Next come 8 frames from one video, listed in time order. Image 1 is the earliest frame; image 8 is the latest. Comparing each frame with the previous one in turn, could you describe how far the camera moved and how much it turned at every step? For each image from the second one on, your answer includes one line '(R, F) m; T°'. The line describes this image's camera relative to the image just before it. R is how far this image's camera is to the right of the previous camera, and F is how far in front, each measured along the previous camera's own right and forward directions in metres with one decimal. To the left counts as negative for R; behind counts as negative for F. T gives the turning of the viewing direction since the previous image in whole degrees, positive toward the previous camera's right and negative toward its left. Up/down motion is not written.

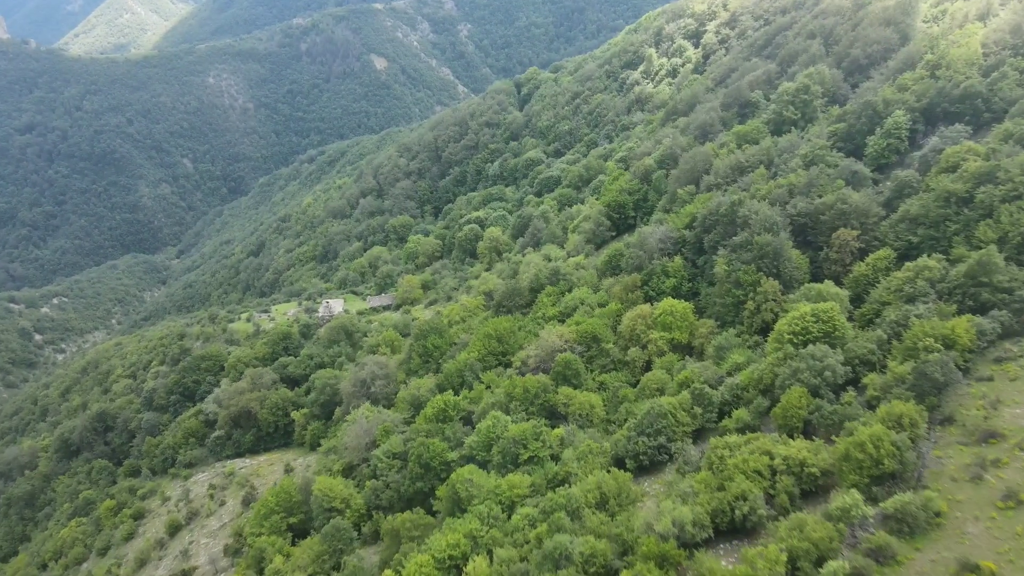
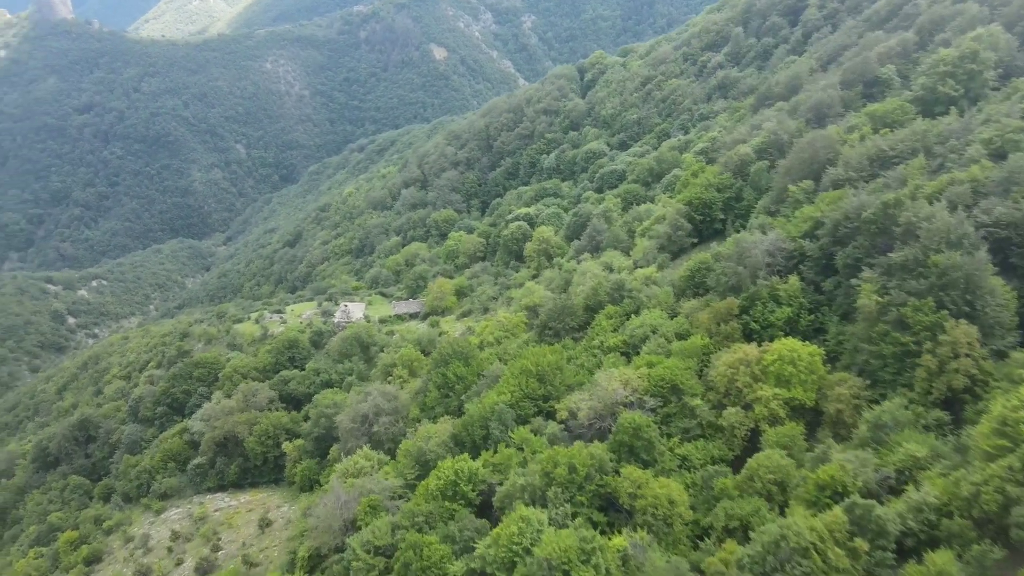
(+0.1, +9.4) m; -4°
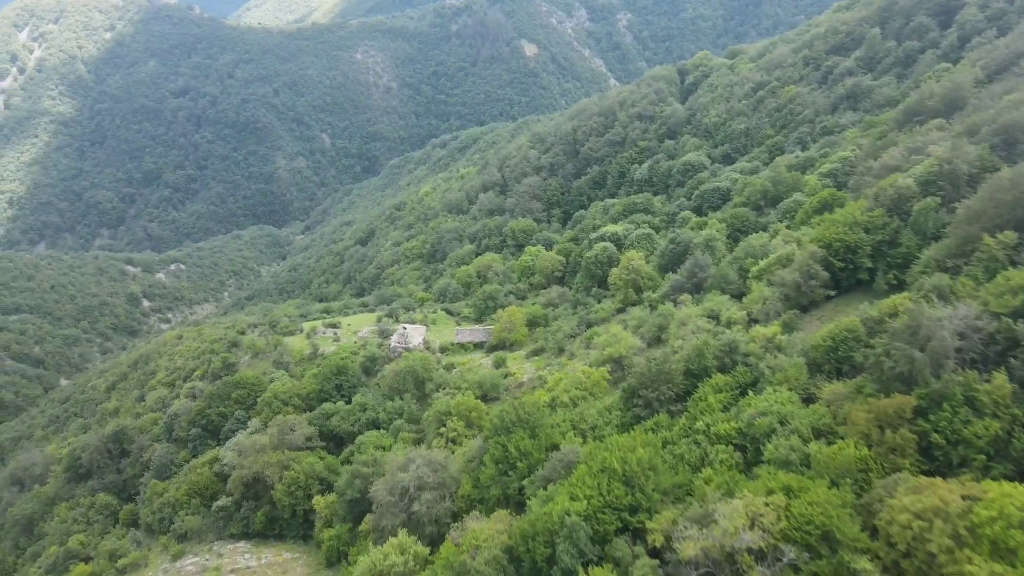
(-0.4, +6.4) m; -6°
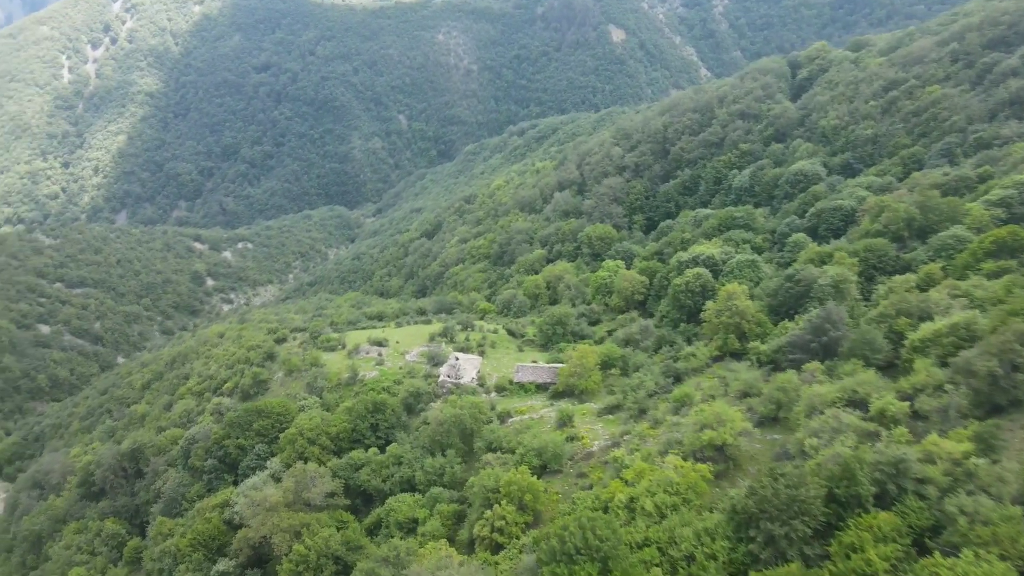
(-0.3, +7.0) m; -5°
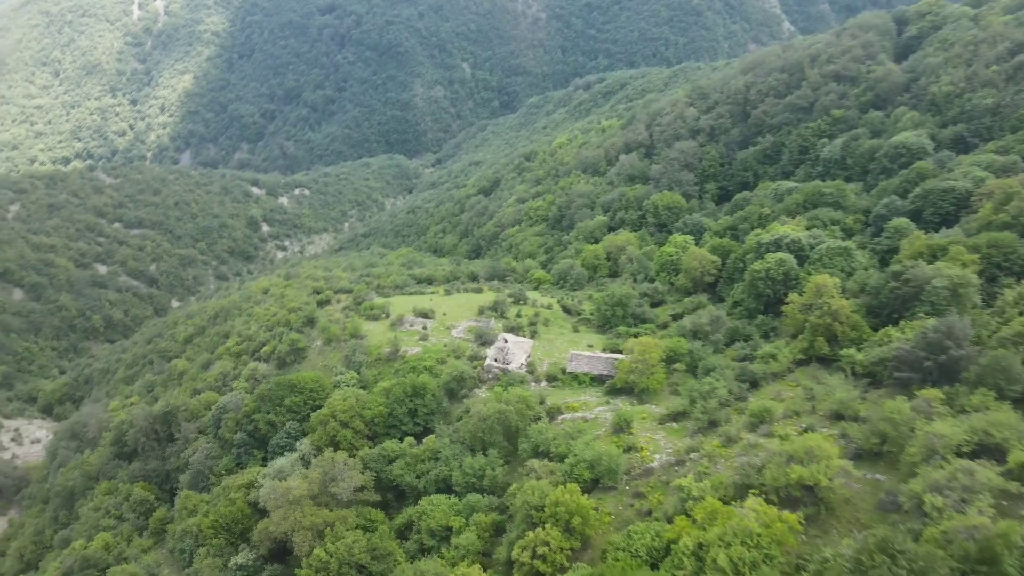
(-0.1, +3.7) m; -4°
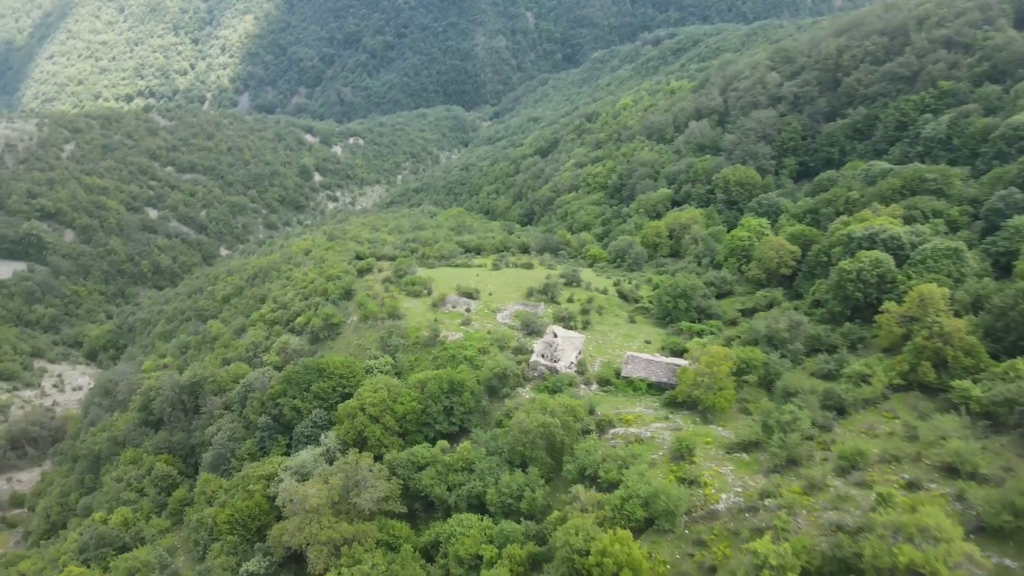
(-0.1, +3.6) m; -4°
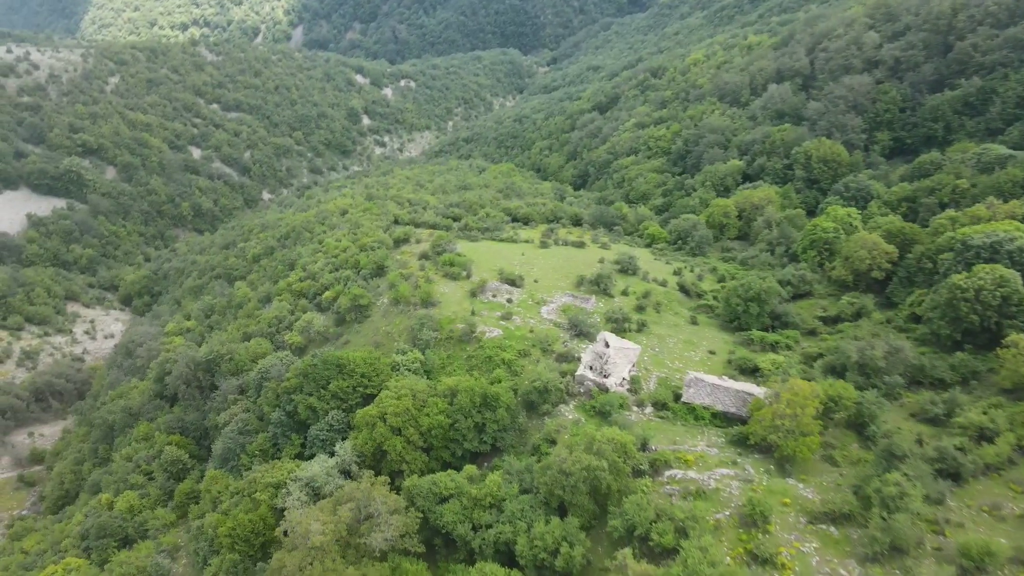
(-0.1, +4.2) m; -4°
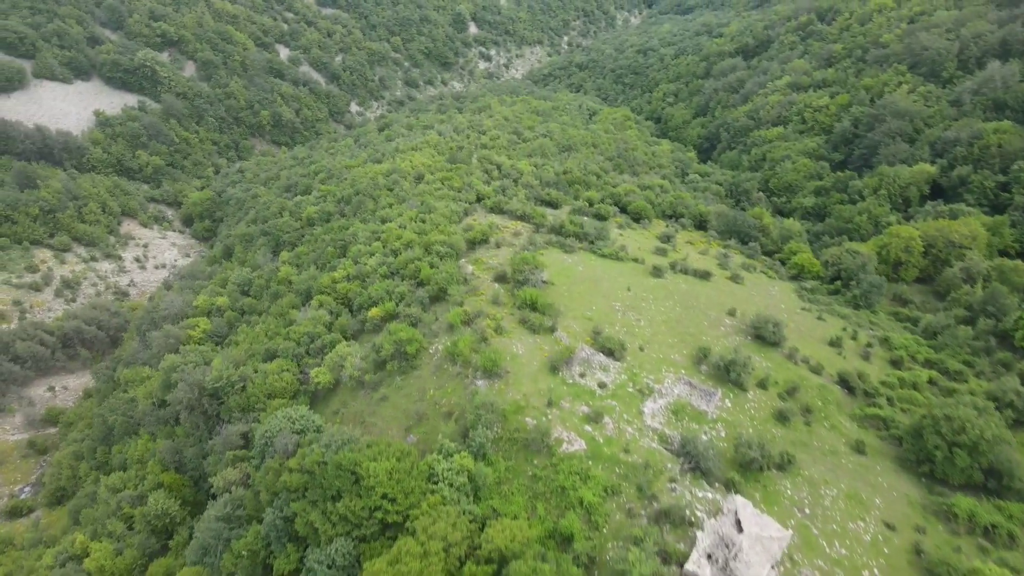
(-0.7, +9.3) m; -7°
